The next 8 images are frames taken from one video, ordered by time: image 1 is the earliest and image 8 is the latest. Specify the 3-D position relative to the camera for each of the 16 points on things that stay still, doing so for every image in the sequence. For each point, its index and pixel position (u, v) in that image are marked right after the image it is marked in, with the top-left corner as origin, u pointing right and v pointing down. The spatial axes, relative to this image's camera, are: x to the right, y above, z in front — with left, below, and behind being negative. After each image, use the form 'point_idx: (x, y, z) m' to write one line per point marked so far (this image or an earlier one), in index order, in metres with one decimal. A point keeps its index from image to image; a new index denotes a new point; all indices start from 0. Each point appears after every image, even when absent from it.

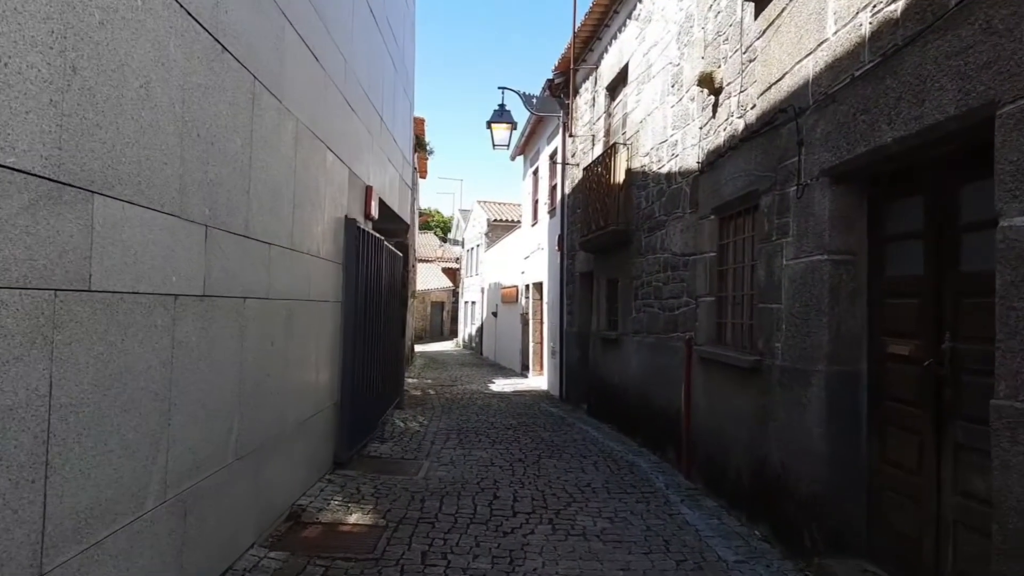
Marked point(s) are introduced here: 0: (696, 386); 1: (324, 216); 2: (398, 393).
0: (+1.5, -0.8, +6.0) m
1: (-1.3, +0.5, +5.4) m
2: (-1.6, -1.4, +10.2) m
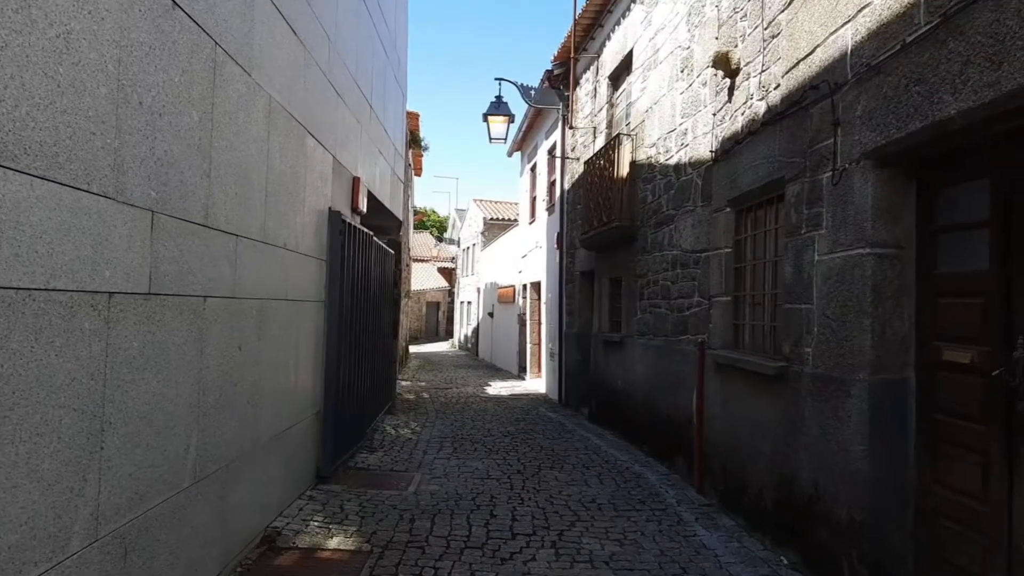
0: (+1.5, -0.8, +5.6) m
1: (-1.3, +0.5, +4.9) m
2: (-1.6, -1.4, +9.7) m
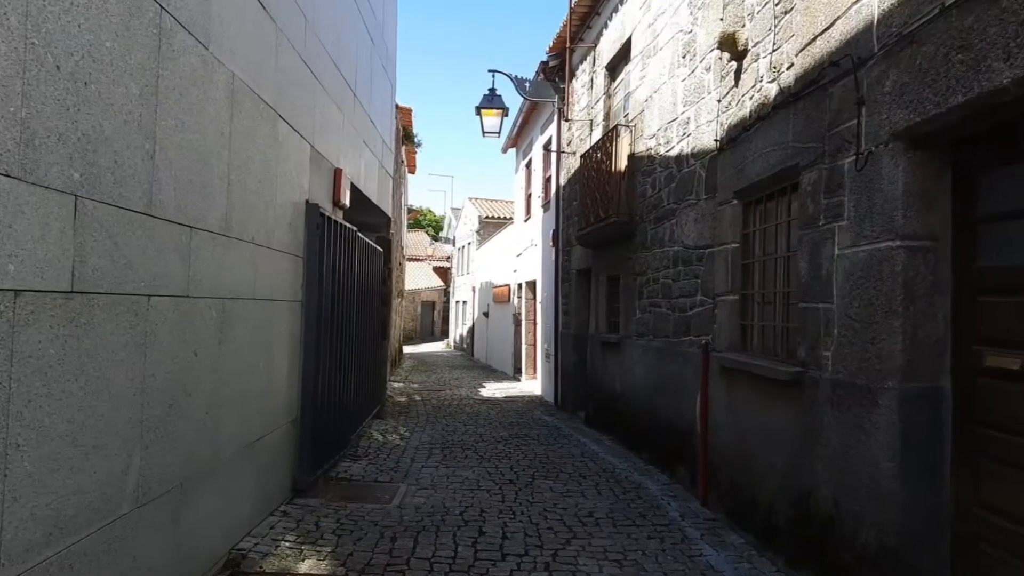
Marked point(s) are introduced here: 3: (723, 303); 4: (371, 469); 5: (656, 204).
0: (+1.4, -0.8, +5.2) m
1: (-1.4, +0.5, +4.5) m
2: (-1.7, -1.4, +9.3) m
3: (+1.4, -0.1, +5.1) m
4: (-1.2, -1.5, +6.3) m
5: (+1.3, +0.8, +6.9) m
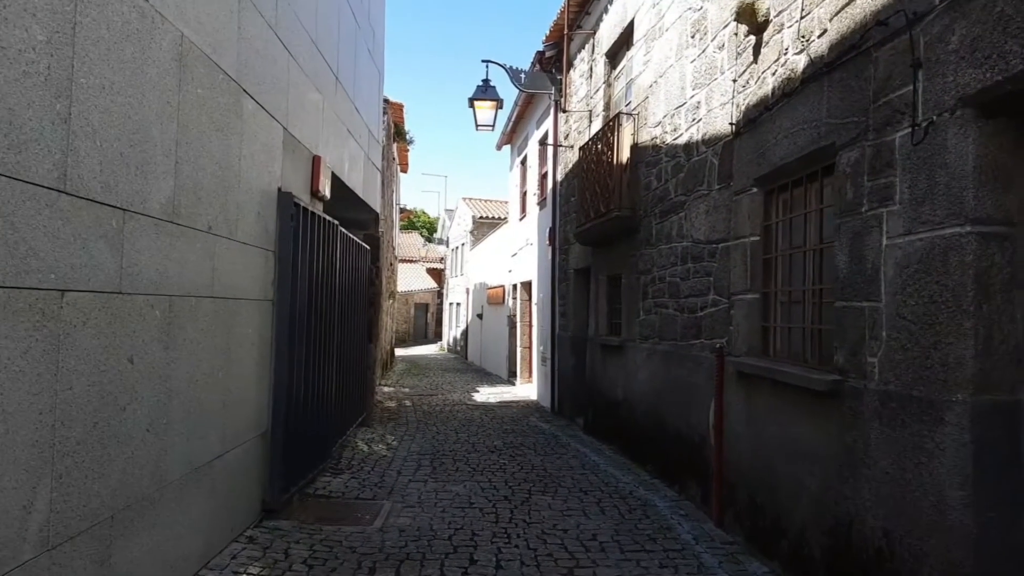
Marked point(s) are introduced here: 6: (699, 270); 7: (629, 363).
0: (+1.4, -0.7, +4.7) m
1: (-1.4, +0.5, +4.0) m
2: (-1.7, -1.4, +8.8) m
3: (+1.4, -0.1, +4.6) m
4: (-1.2, -1.5, +5.8) m
5: (+1.3, +0.8, +6.4) m
6: (+1.4, +0.1, +5.5) m
7: (+1.1, -0.7, +7.2) m
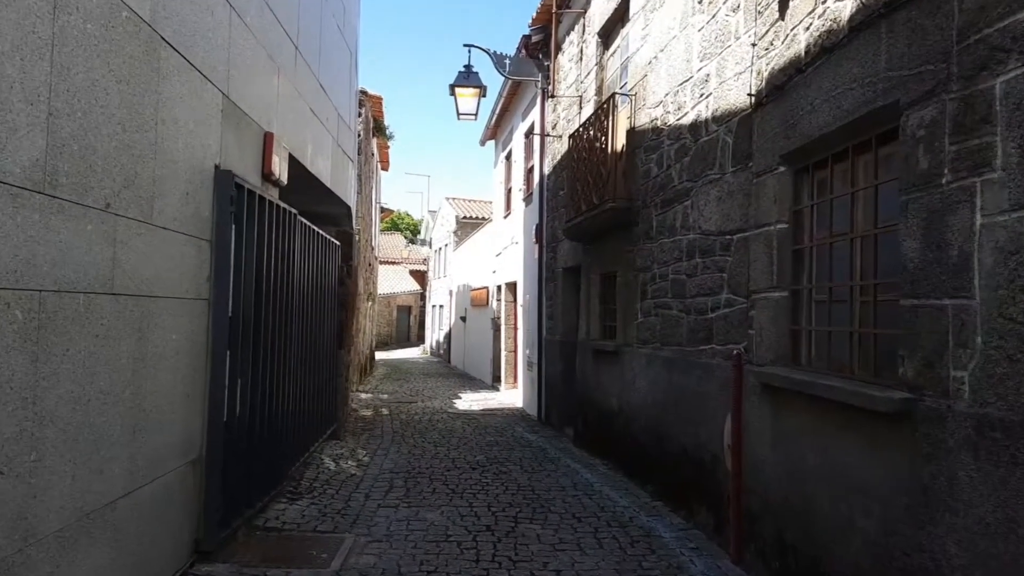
0: (+1.3, -0.7, +4.0) m
1: (-1.5, +0.6, +3.2) m
2: (-1.9, -1.4, +8.0) m
3: (+1.3, -0.1, +3.9) m
4: (-1.3, -1.5, +5.0) m
5: (+1.1, +0.8, +5.7) m
6: (+1.3, +0.1, +4.8) m
7: (+1.0, -0.7, +6.4) m
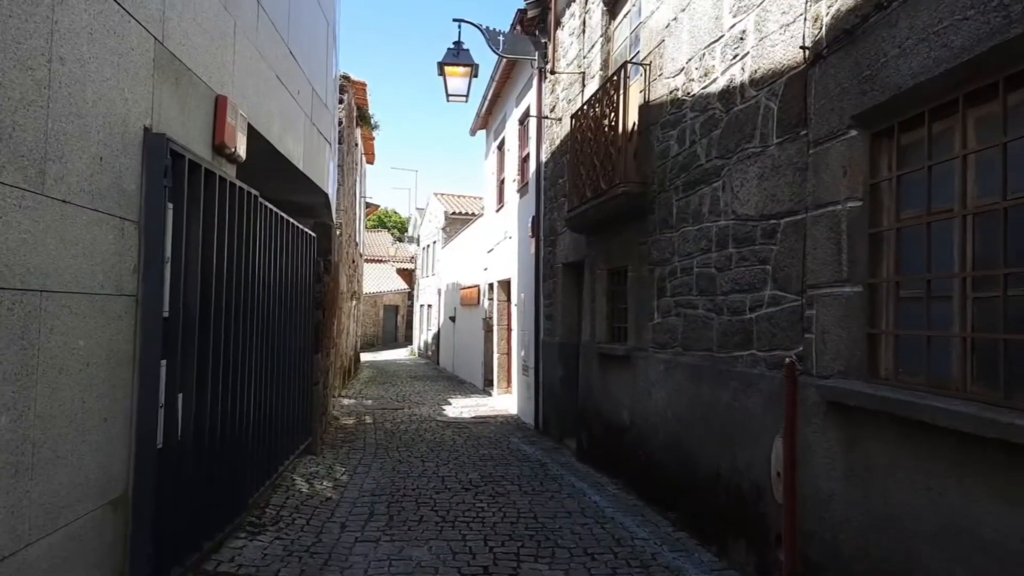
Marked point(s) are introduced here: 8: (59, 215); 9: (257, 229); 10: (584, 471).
0: (+1.3, -0.7, +3.2) m
1: (-1.5, +0.6, +2.4) m
2: (-1.9, -1.4, +7.2) m
3: (+1.3, 0.0, +3.2) m
4: (-1.3, -1.5, +4.2) m
5: (+1.1, +0.8, +5.0) m
6: (+1.3, +0.2, +4.1) m
7: (+0.9, -0.7, +5.7) m
8: (-1.5, +0.2, +2.5) m
9: (-1.7, +0.4, +4.9) m
10: (+0.6, -1.6, +6.7) m
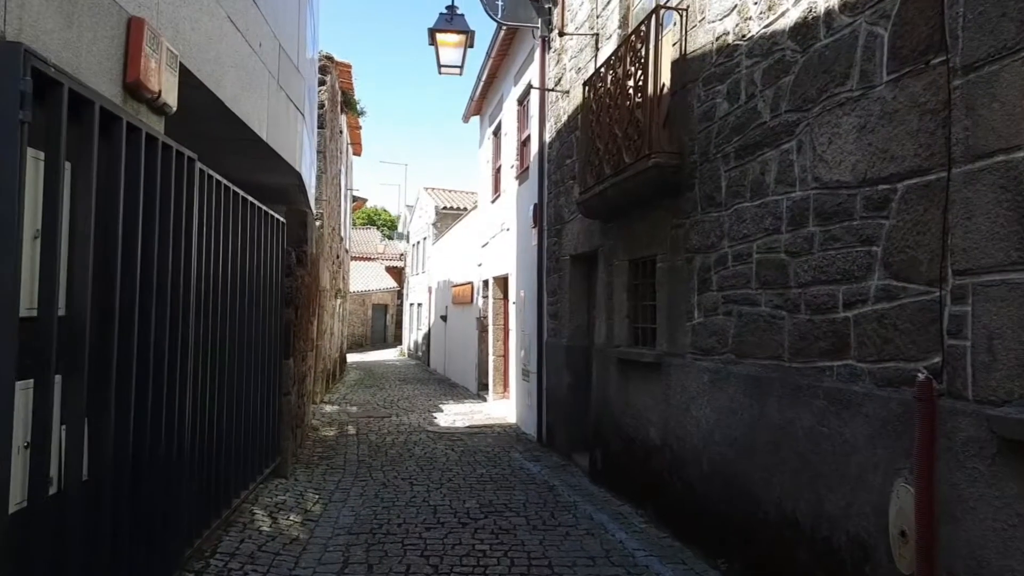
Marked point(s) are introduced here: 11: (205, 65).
0: (+1.4, -0.7, +2.2) m
1: (-1.4, +0.6, +1.4) m
2: (-1.9, -1.3, +6.2) m
3: (+1.4, 0.0, +2.2) m
4: (-1.3, -1.4, +3.2) m
5: (+1.2, +0.9, +4.0) m
6: (+1.3, +0.2, +3.1) m
7: (+1.0, -0.6, +4.7) m
8: (-1.4, +0.3, +1.4) m
9: (-1.6, +0.4, +3.9) m
10: (+0.7, -1.6, +5.7) m
11: (-1.6, +1.1, +3.8) m
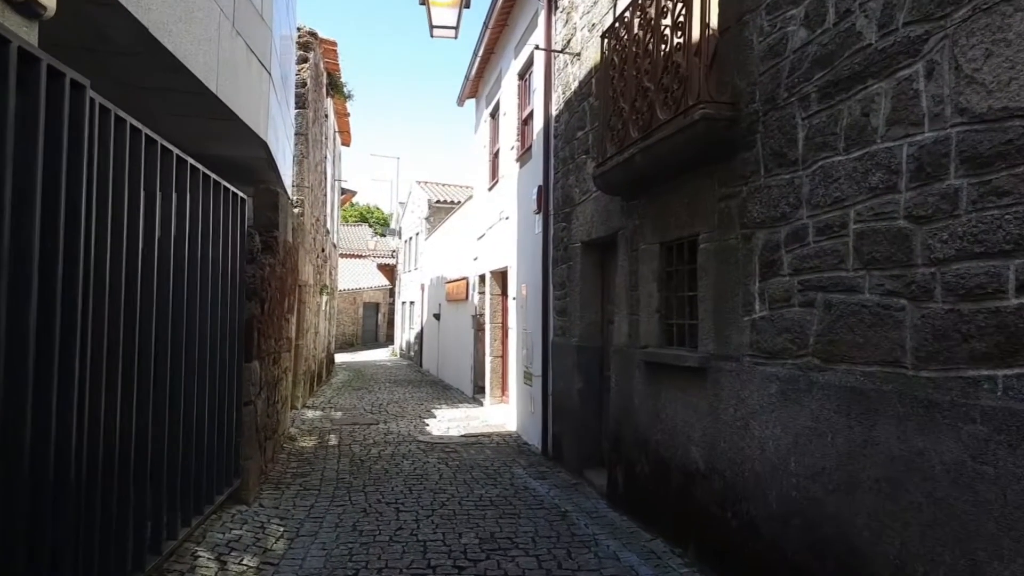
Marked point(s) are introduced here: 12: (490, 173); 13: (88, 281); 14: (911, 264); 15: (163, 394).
0: (+1.4, -0.6, +1.3) m
1: (-1.3, +0.7, +0.4) m
2: (-1.9, -1.2, +5.2) m
3: (+1.5, +0.1, +1.2) m
4: (-1.2, -1.3, +2.2) m
5: (+1.2, +0.9, +3.0) m
6: (+1.4, +0.3, +2.1) m
7: (+1.0, -0.6, +3.7) m
8: (-1.3, +0.3, +0.5) m
9: (-1.5, +0.5, +2.9) m
10: (+0.7, -1.5, +4.8) m
11: (-1.5, +1.2, +2.9) m
12: (-0.3, +1.7, +11.1) m
13: (-1.5, 0.0, +2.7) m
14: (+1.3, +0.1, +2.5) m
15: (-1.7, -0.5, +3.7) m
